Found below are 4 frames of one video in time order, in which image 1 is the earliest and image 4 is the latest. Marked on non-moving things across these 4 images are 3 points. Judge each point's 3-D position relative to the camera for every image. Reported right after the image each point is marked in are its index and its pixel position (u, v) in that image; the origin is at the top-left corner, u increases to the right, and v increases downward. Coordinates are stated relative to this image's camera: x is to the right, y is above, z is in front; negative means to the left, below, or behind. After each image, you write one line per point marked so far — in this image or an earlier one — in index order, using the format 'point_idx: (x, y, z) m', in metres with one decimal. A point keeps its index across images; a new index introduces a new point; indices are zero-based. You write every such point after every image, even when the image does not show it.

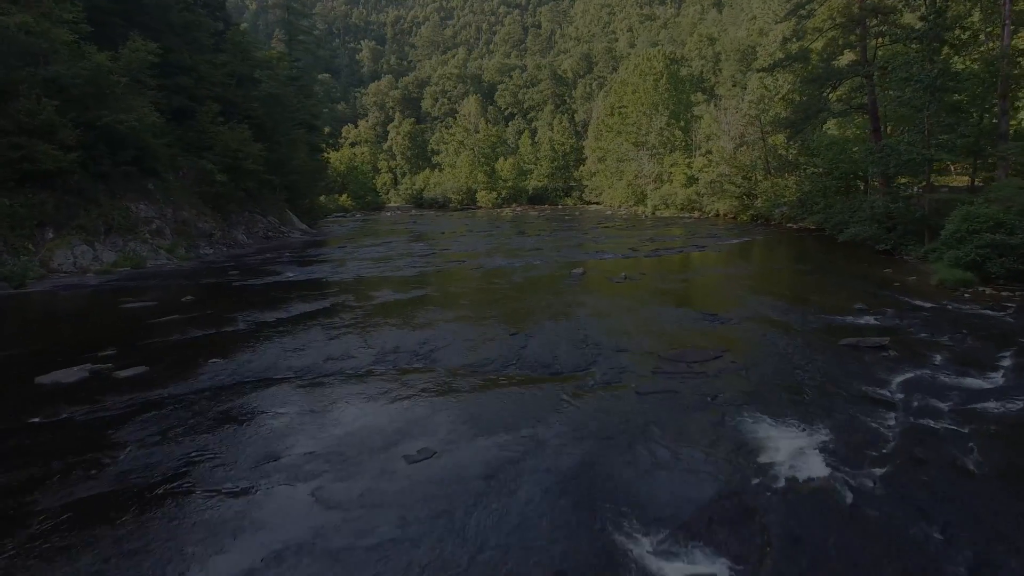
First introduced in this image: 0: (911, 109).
0: (+8.4, +3.8, +18.9) m
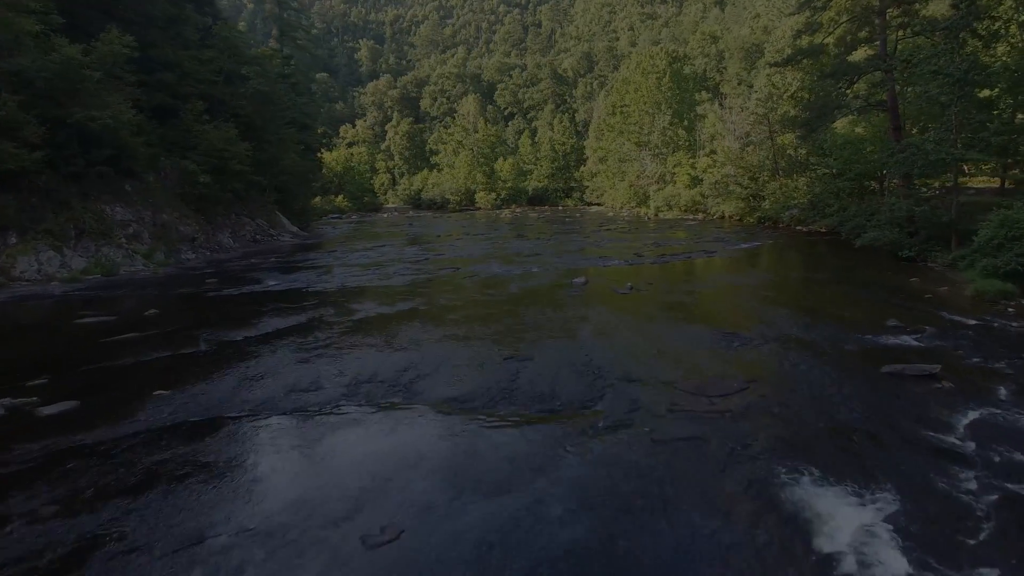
0: (+8.4, +3.6, +17.6) m
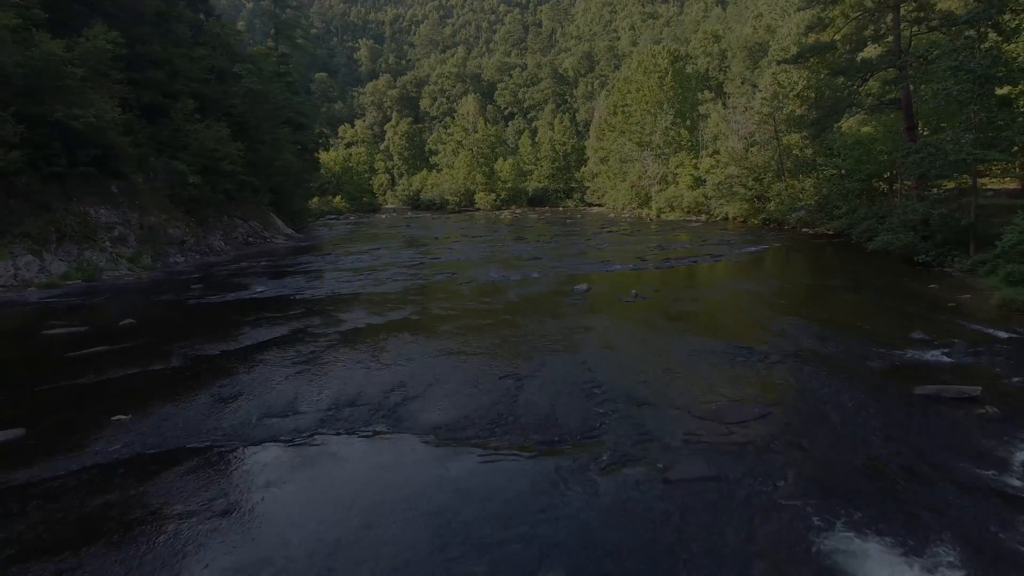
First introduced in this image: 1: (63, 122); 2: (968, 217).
0: (+8.3, +3.4, +16.8) m
1: (-9.8, +3.6, +19.5) m
2: (+8.9, +1.4, +17.4) m
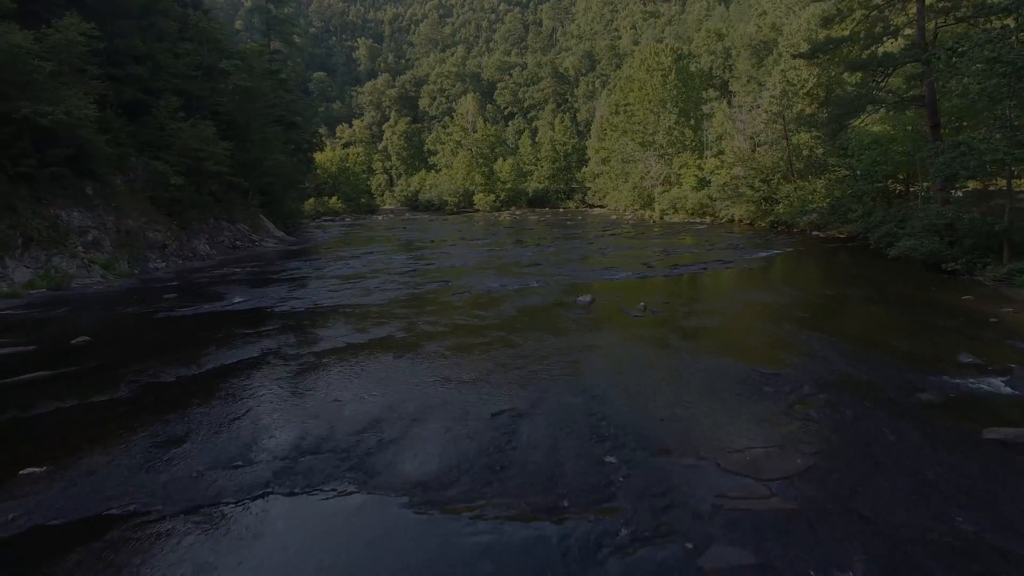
0: (+8.3, +3.3, +15.6) m
1: (-9.8, +3.4, +18.3) m
2: (+8.8, +1.2, +16.2) m
